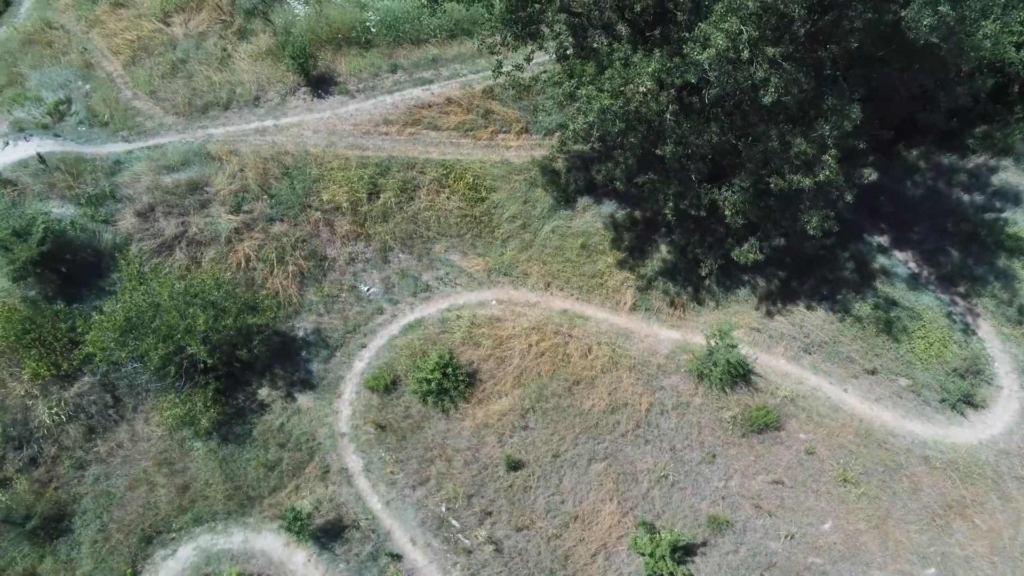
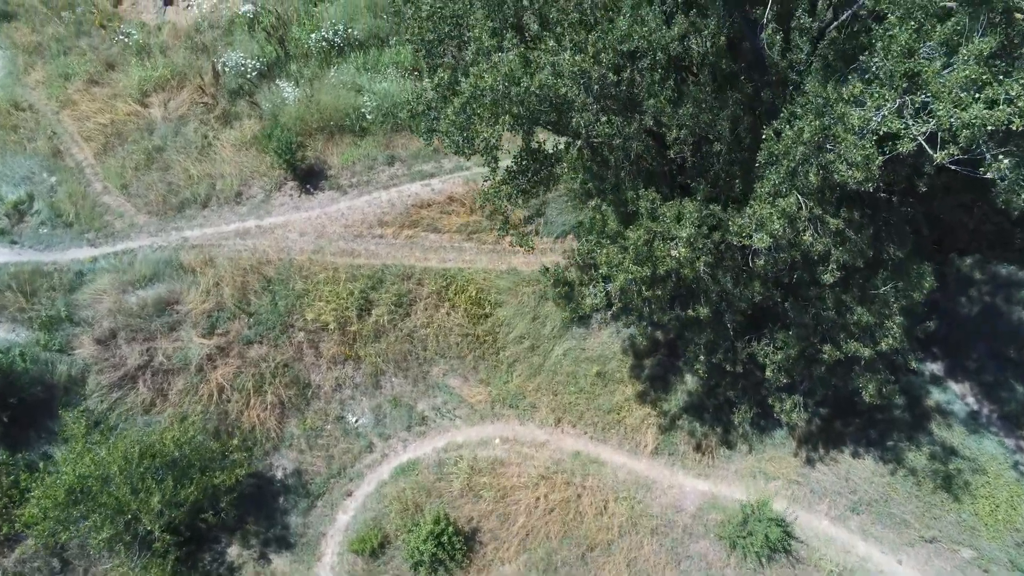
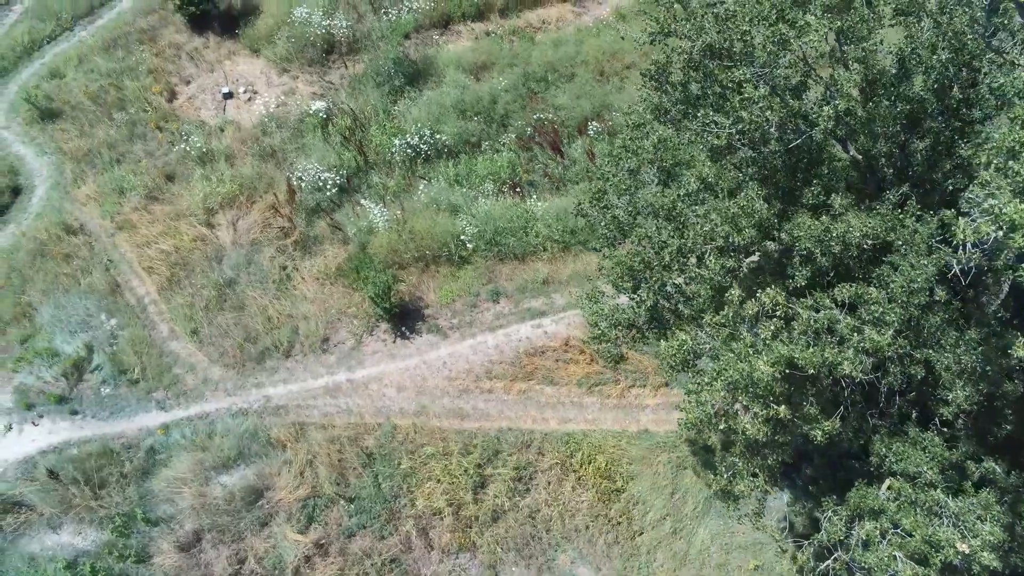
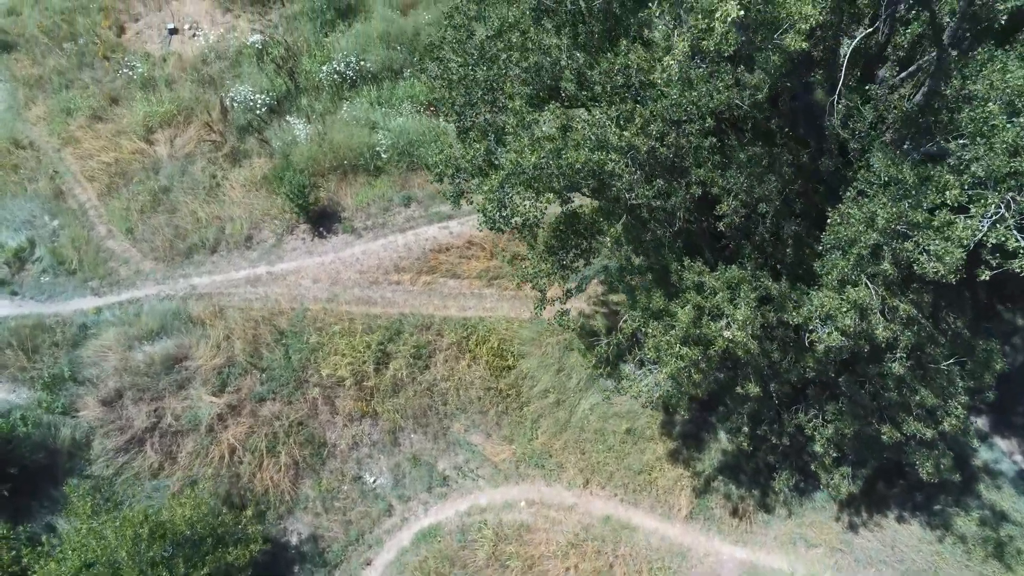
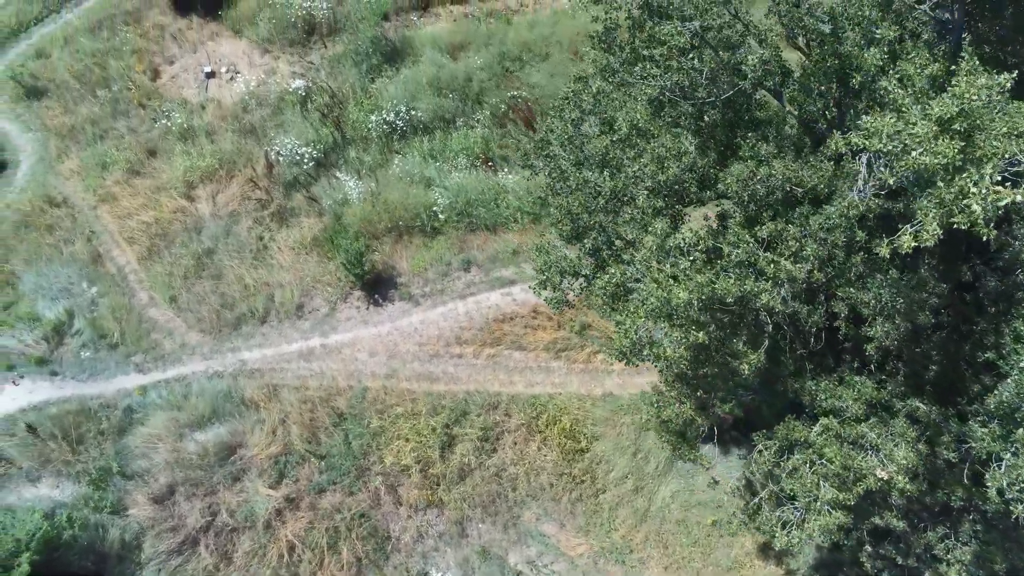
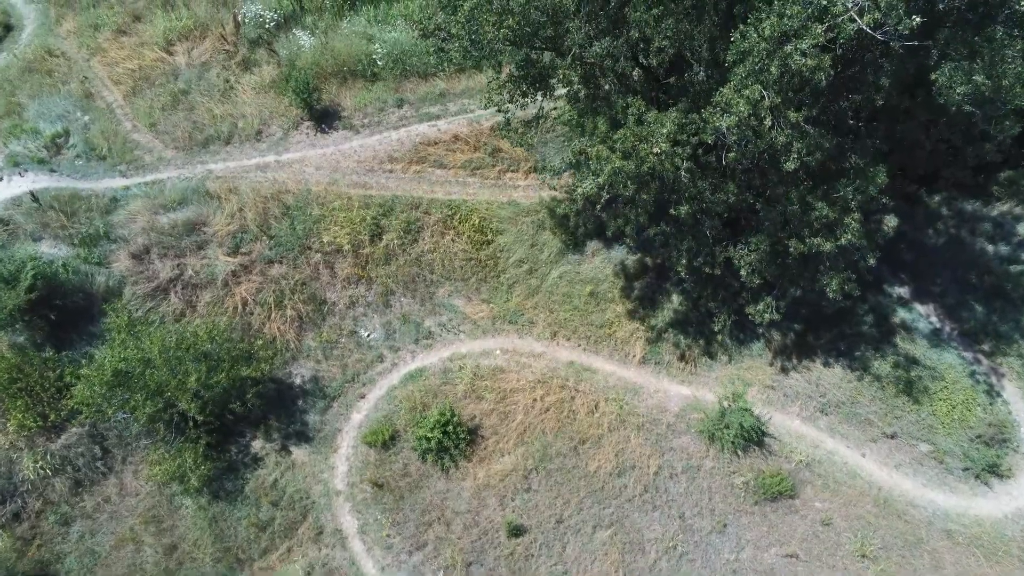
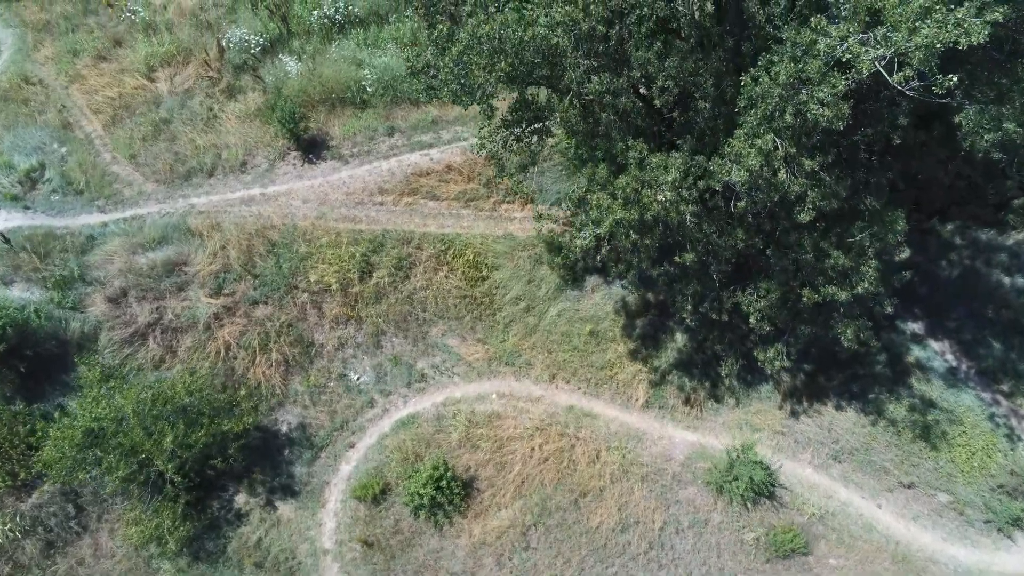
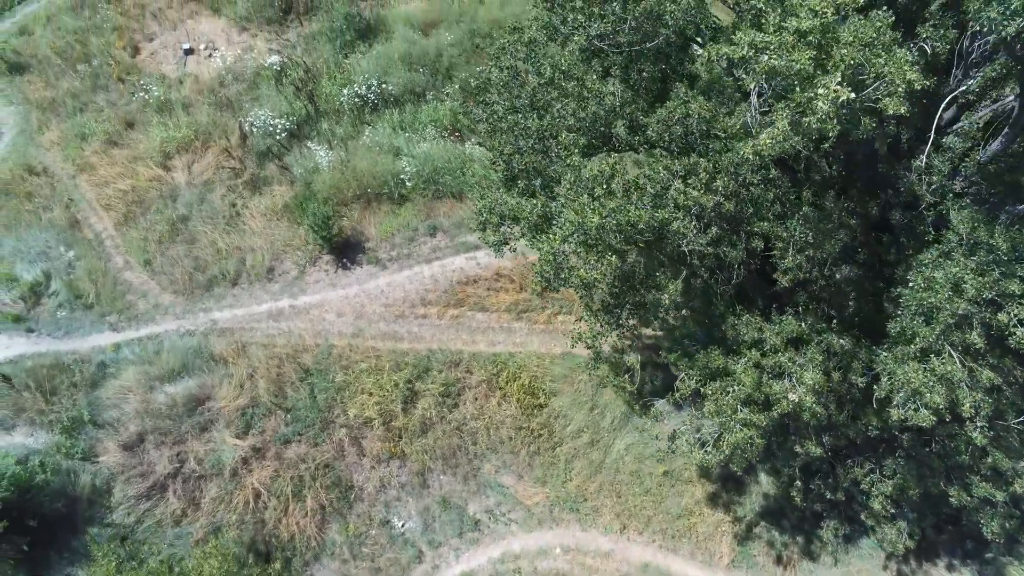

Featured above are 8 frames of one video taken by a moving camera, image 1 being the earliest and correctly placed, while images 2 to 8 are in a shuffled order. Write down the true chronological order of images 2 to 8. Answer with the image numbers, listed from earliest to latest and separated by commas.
6, 7, 2, 4, 8, 5, 3
